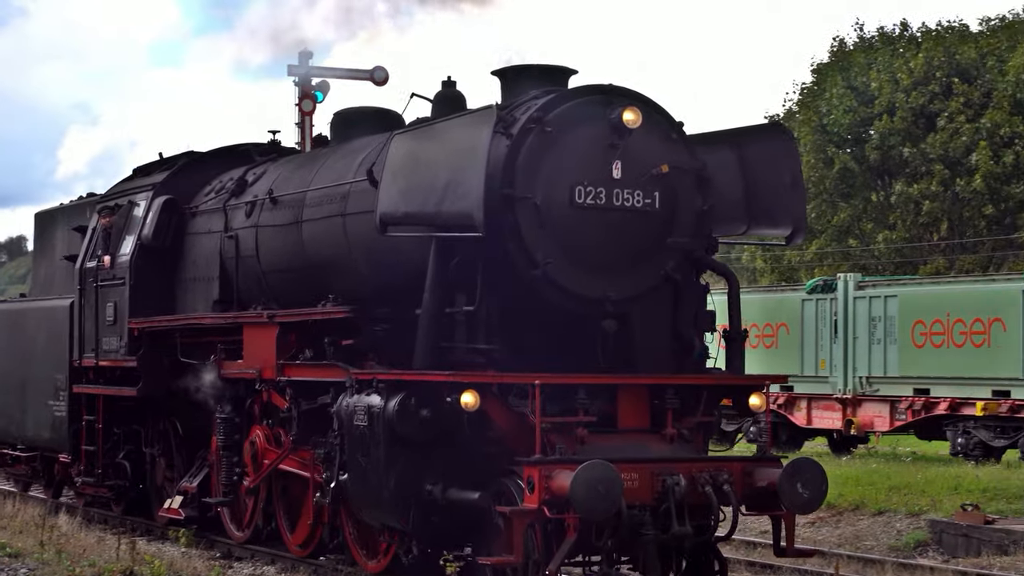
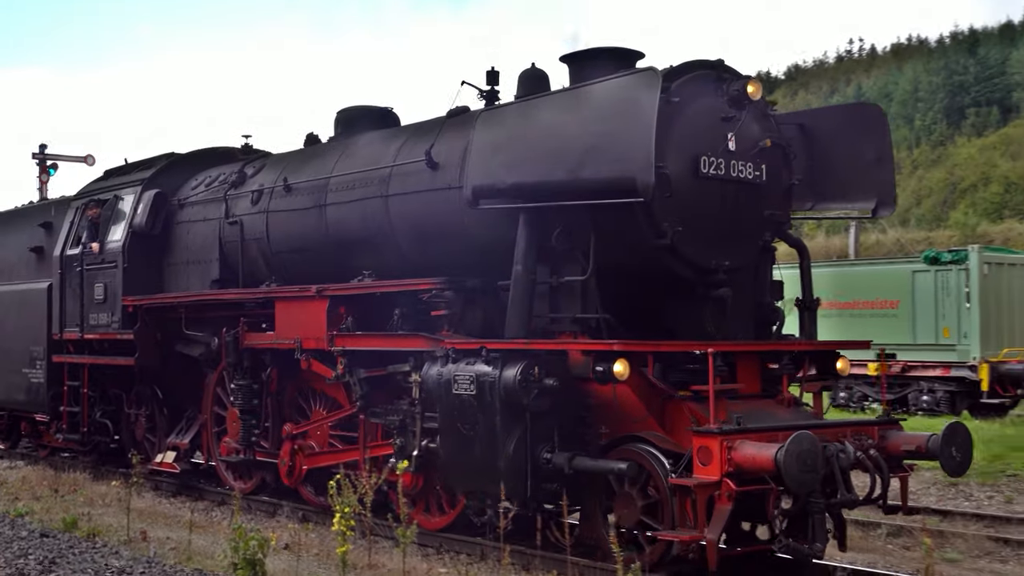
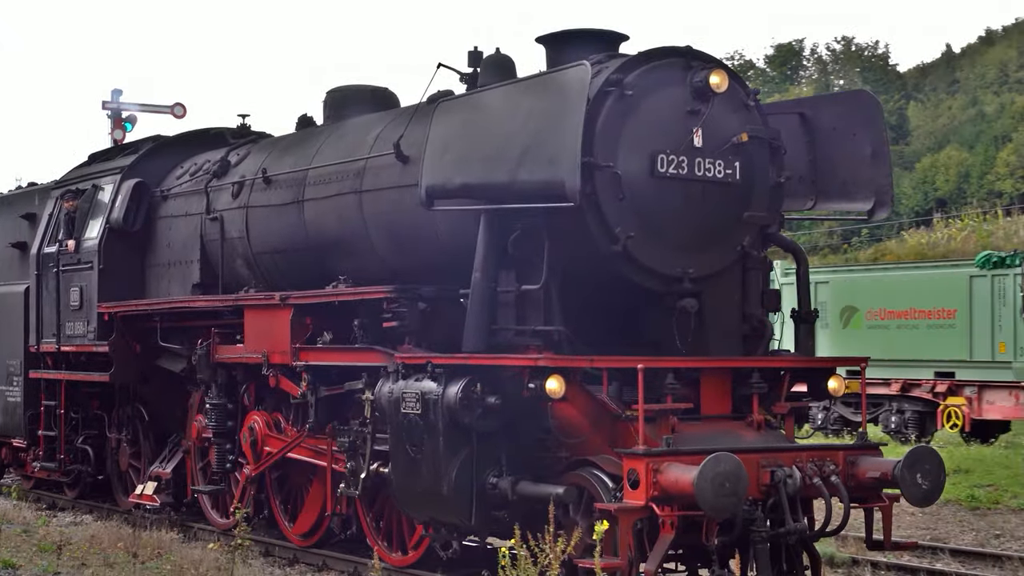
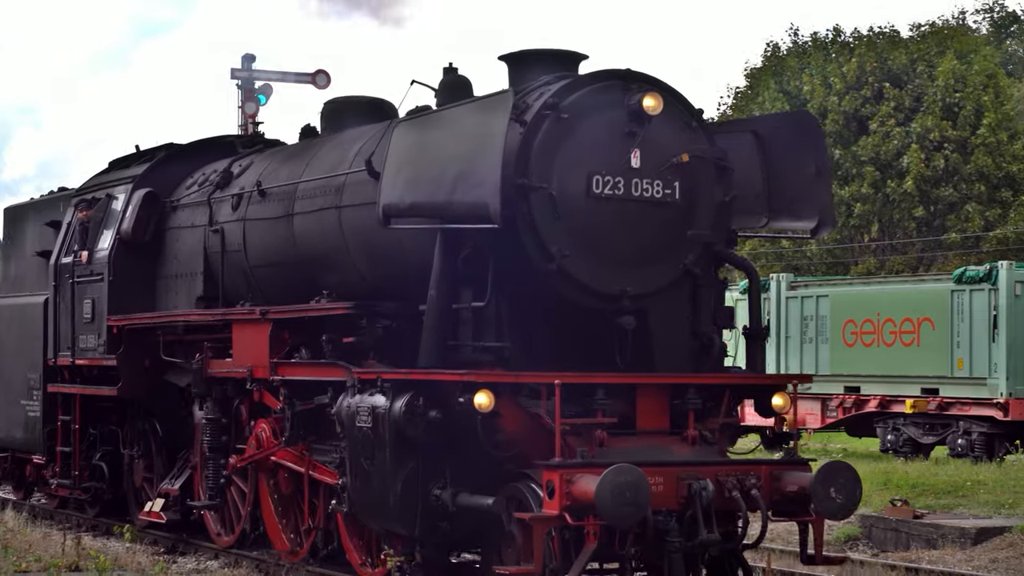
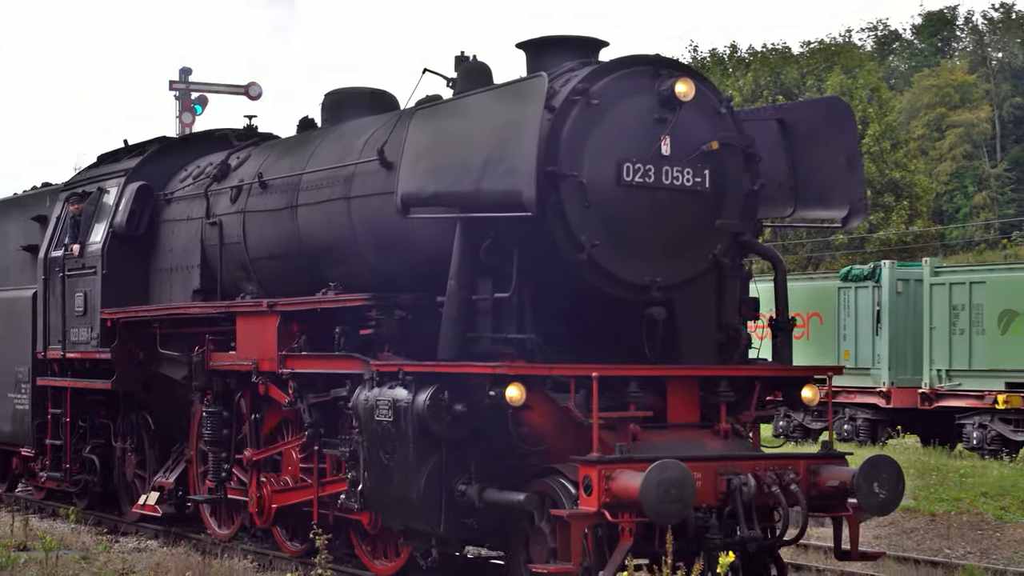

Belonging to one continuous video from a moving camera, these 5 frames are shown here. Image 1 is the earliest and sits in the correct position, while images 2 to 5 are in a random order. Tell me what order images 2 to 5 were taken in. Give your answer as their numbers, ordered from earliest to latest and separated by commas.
4, 5, 3, 2
